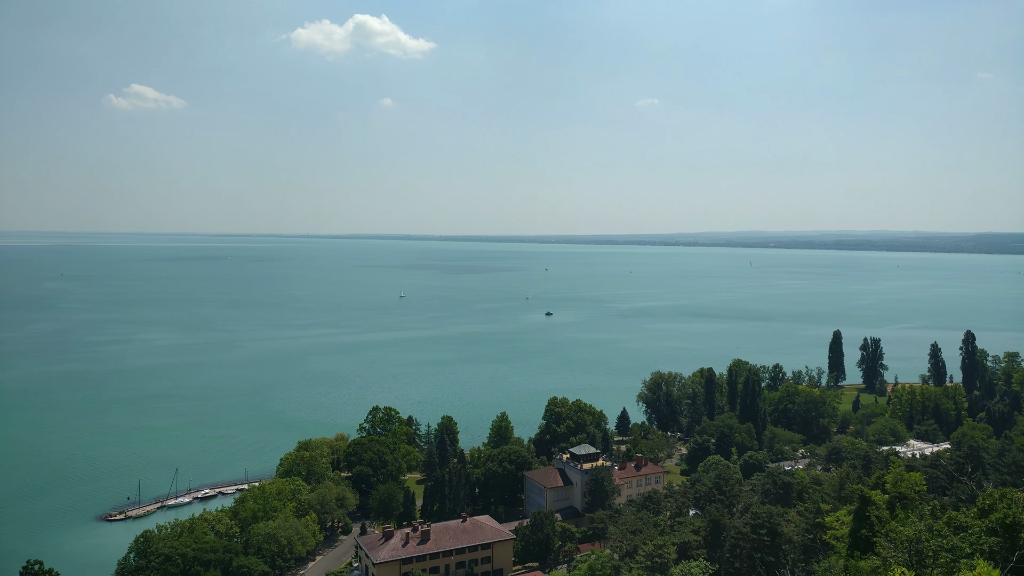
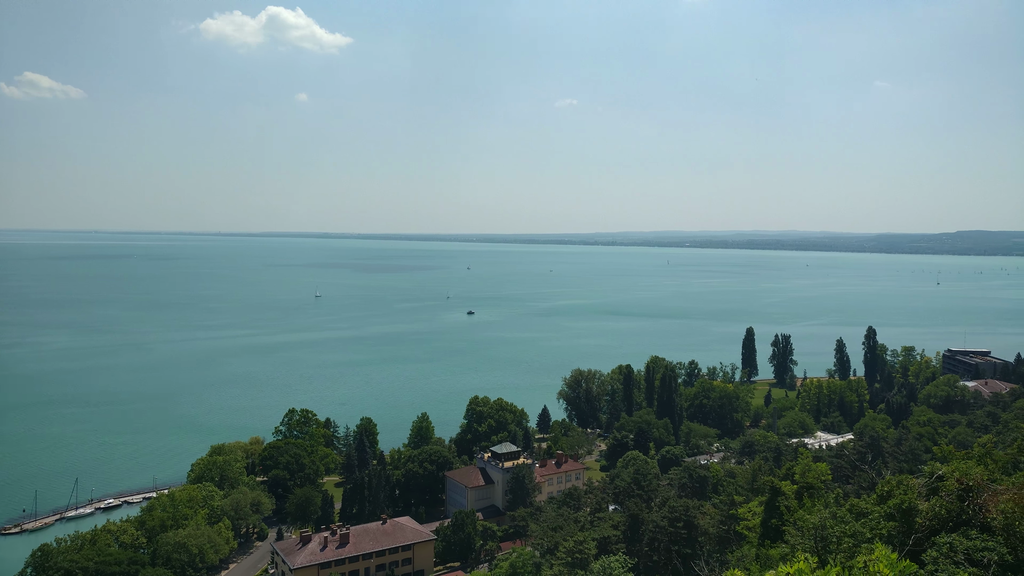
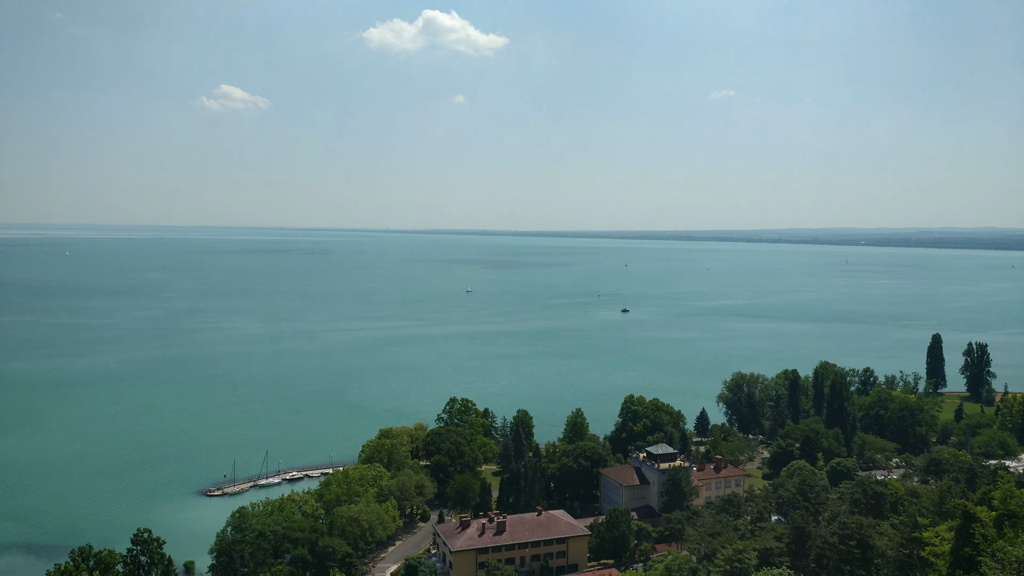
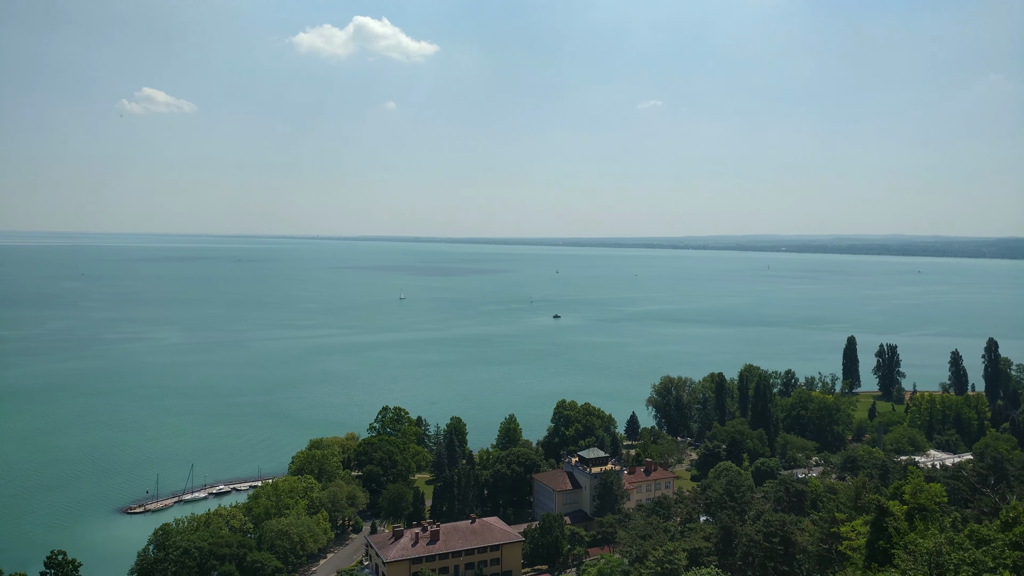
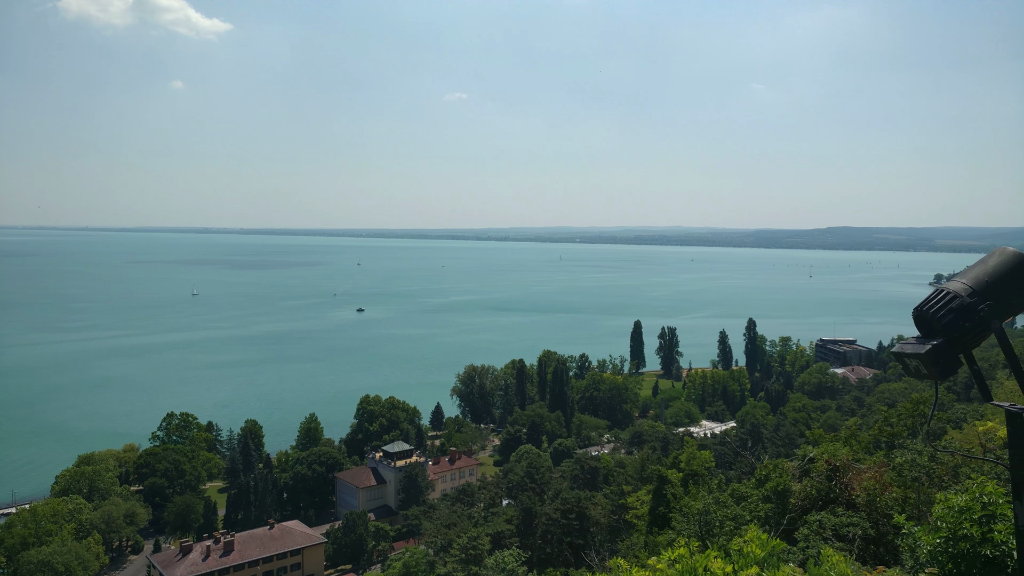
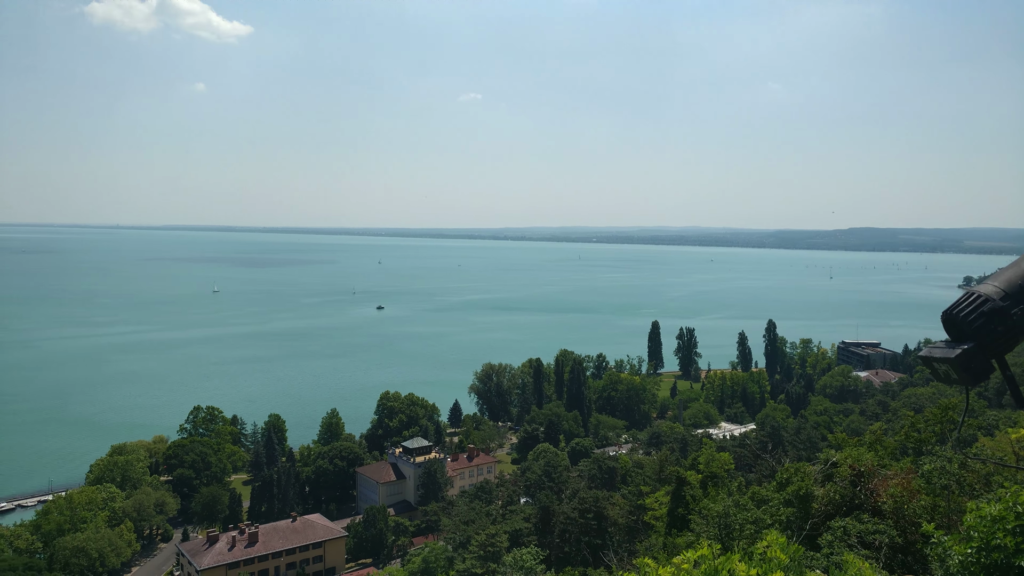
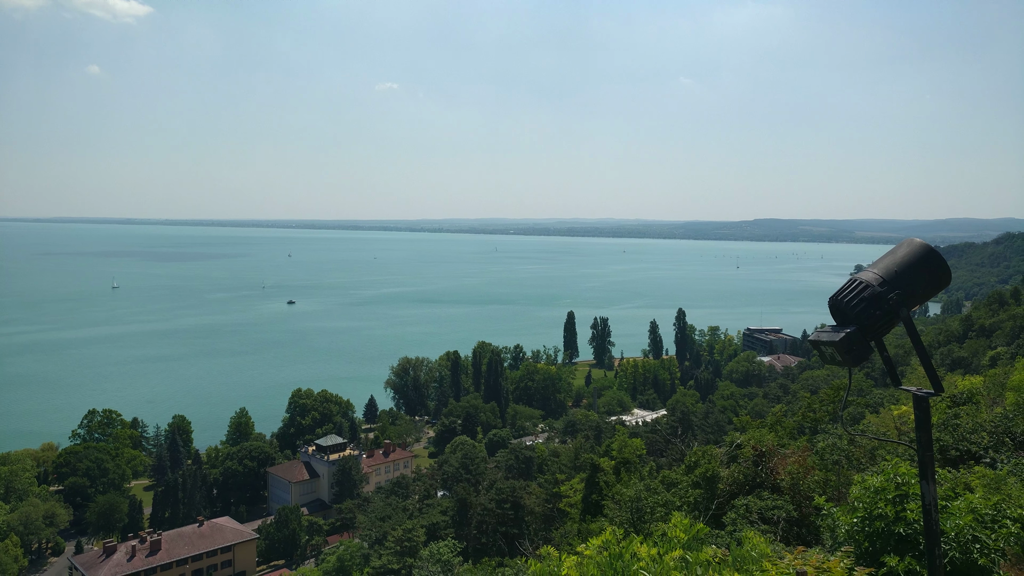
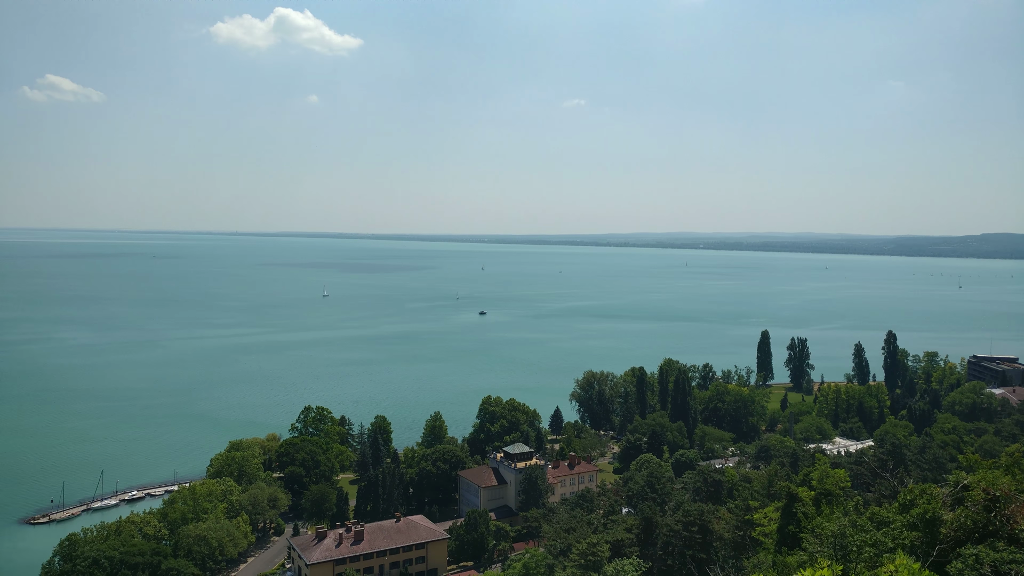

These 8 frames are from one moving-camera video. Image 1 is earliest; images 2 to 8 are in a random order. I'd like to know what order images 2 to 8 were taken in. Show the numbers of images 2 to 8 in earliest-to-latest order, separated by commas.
2, 5, 7, 6, 8, 4, 3
